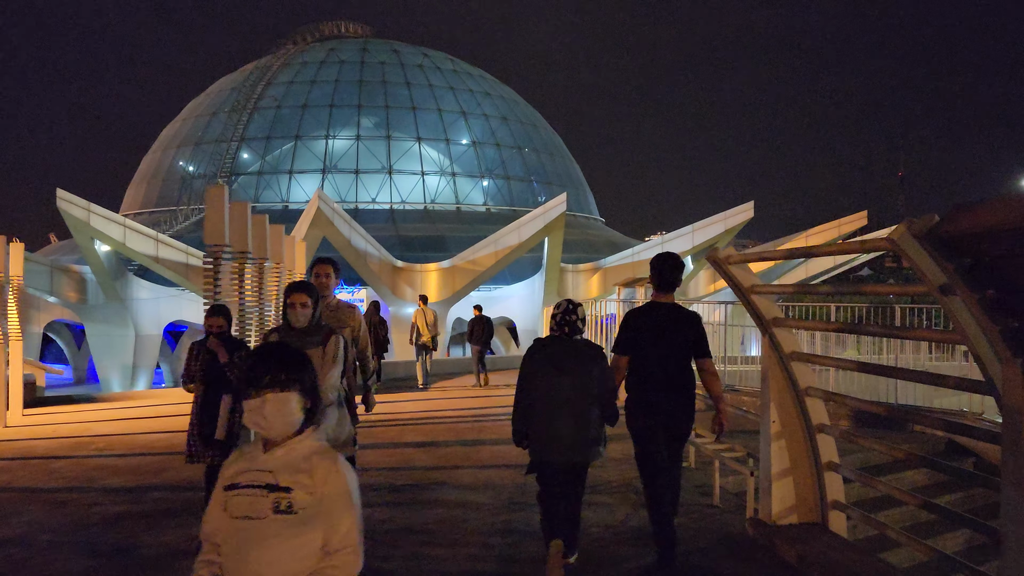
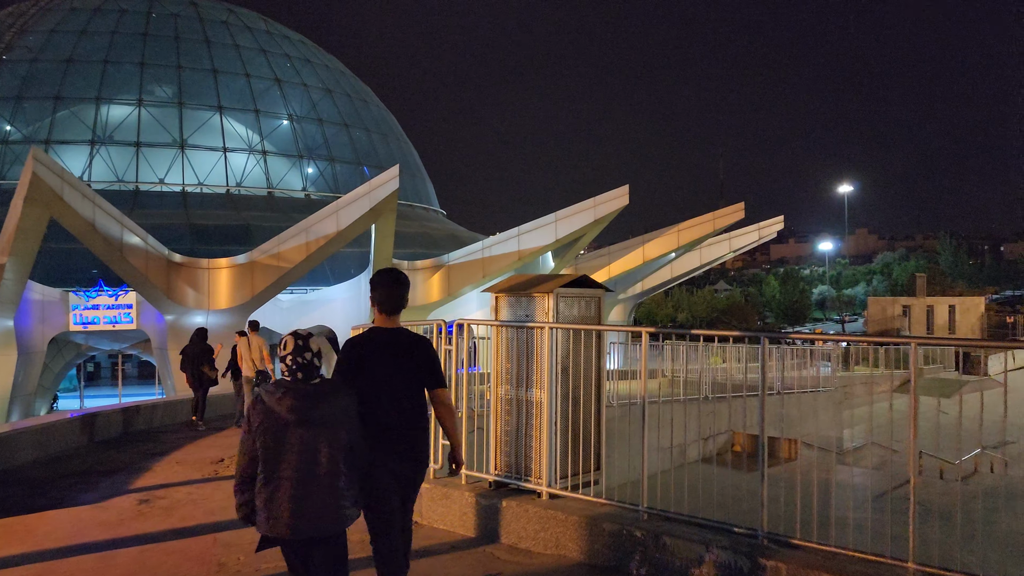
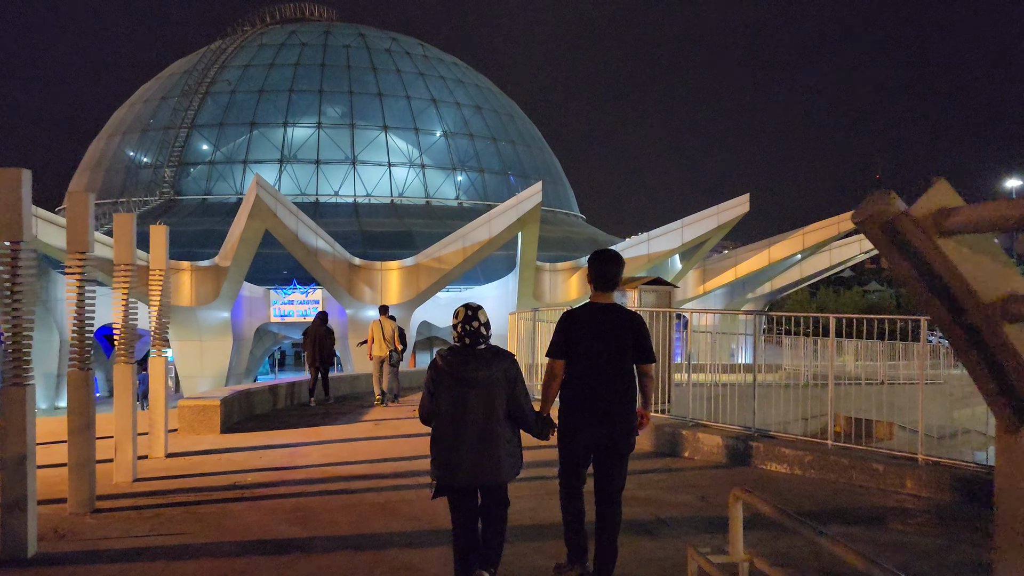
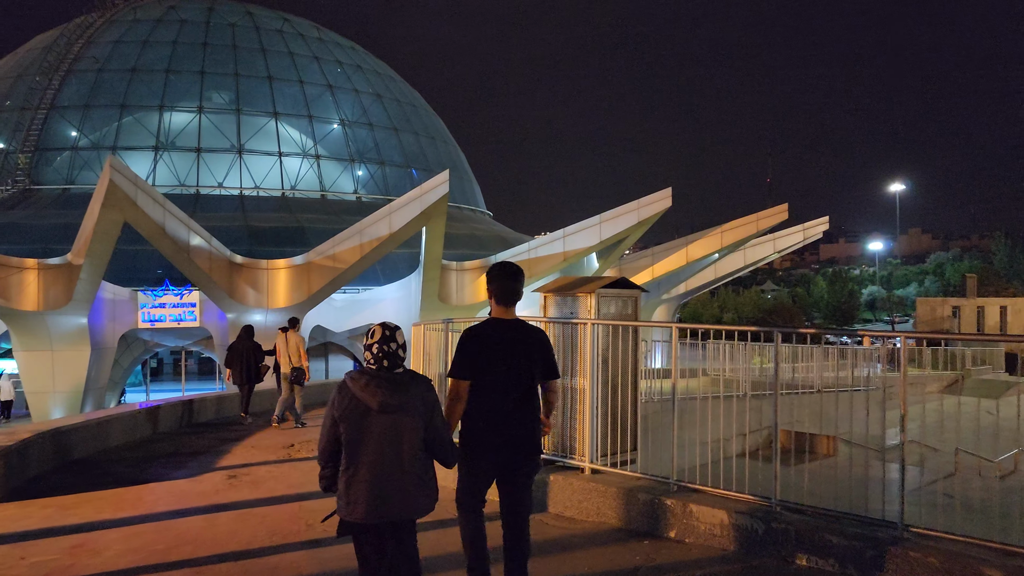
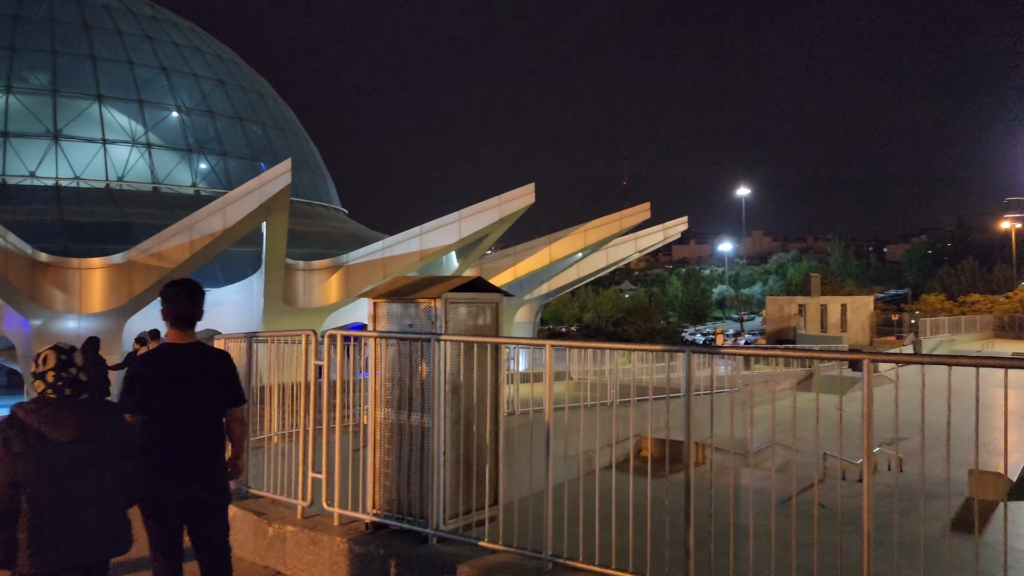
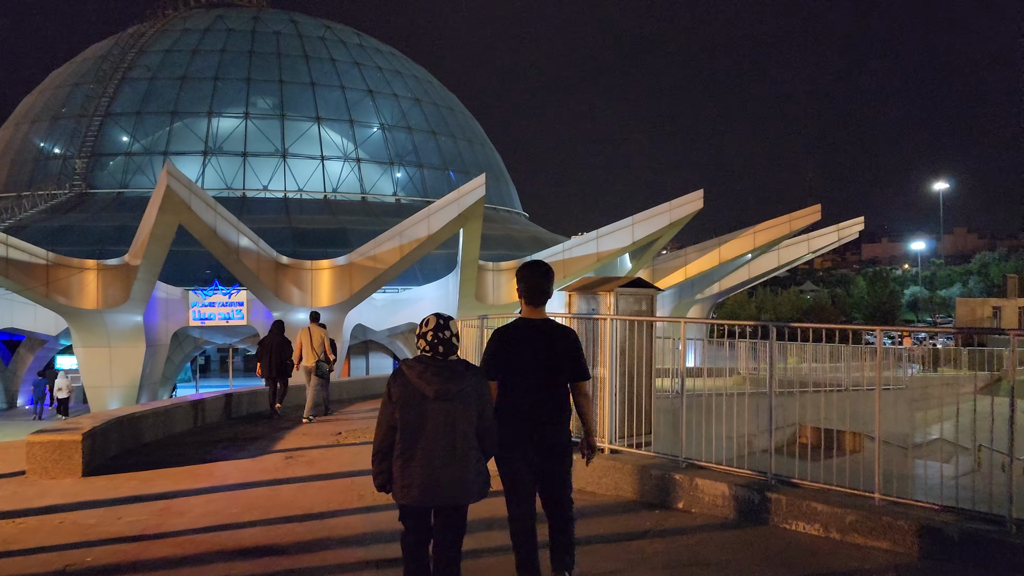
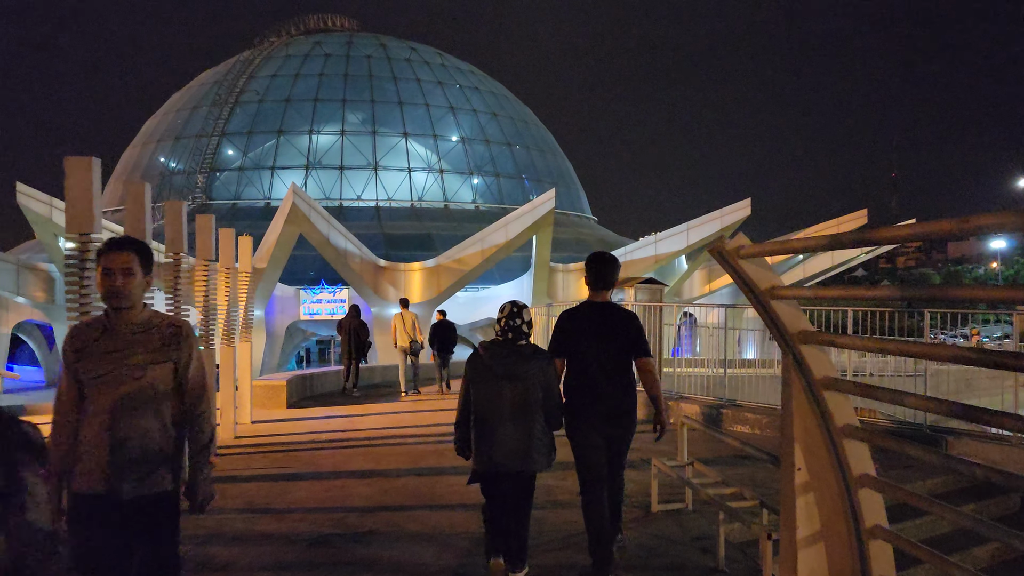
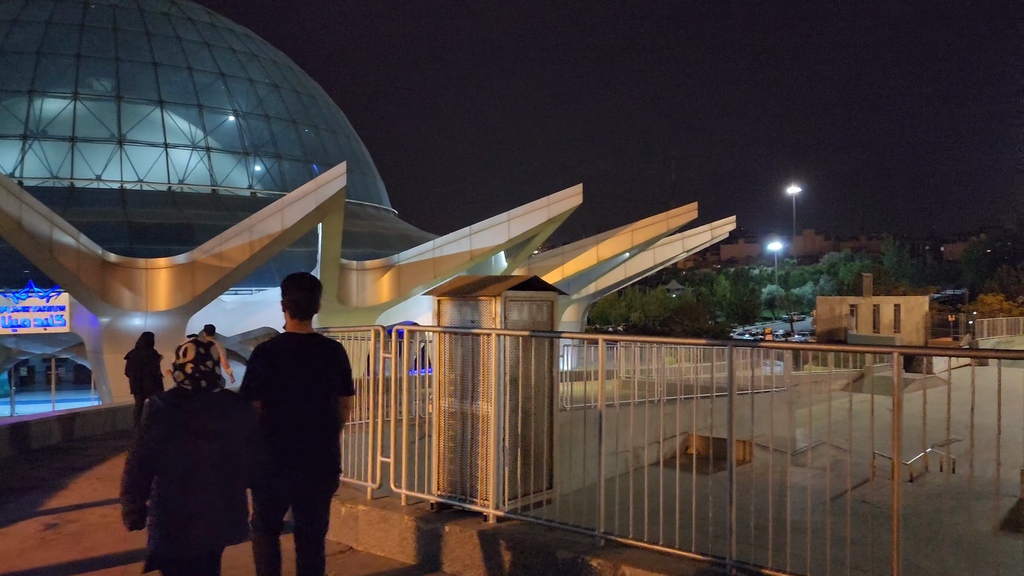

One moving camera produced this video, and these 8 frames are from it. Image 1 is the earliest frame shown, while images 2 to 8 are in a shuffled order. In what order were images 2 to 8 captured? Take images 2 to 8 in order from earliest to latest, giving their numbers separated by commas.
7, 3, 6, 4, 2, 8, 5
